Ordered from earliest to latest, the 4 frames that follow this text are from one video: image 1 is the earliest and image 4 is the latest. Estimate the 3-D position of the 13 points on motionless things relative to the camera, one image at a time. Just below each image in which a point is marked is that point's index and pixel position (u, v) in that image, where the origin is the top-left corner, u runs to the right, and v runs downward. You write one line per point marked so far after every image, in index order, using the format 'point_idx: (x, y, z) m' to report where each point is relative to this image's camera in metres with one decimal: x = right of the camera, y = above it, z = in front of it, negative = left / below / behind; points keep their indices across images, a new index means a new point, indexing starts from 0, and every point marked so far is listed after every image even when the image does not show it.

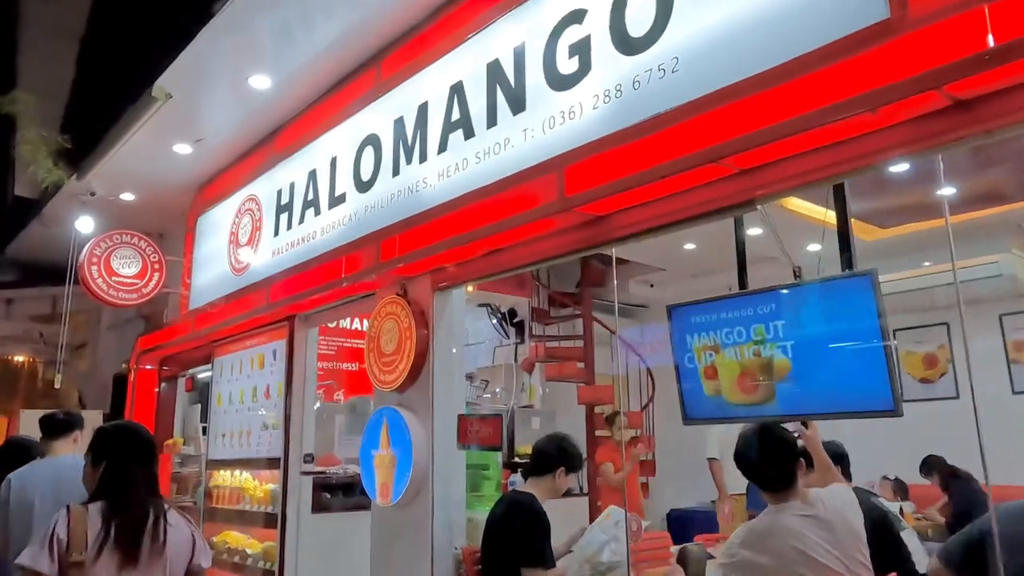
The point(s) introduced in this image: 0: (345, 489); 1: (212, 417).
0: (-0.9, -1.1, +4.2) m
1: (-1.9, -0.8, +4.8) m
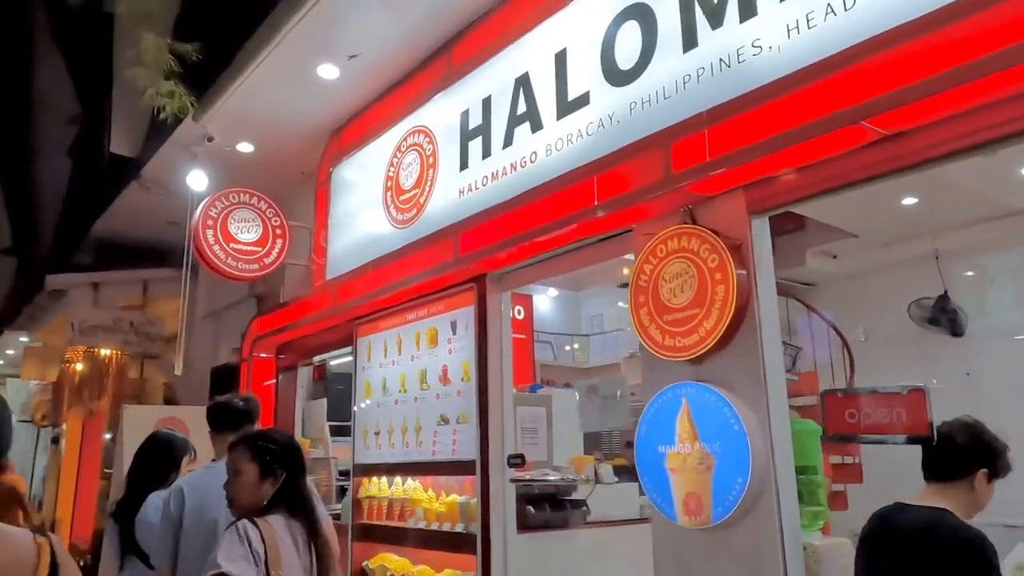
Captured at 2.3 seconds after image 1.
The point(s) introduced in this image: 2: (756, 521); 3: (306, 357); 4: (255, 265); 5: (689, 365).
0: (+0.2, -0.9, +3.2) m
1: (-0.8, -0.6, +3.9) m
2: (+0.7, -0.6, +2.0) m
3: (-1.3, -0.4, +4.7) m
4: (-1.5, +0.1, +4.2) m
5: (+0.5, -0.2, +2.2) m
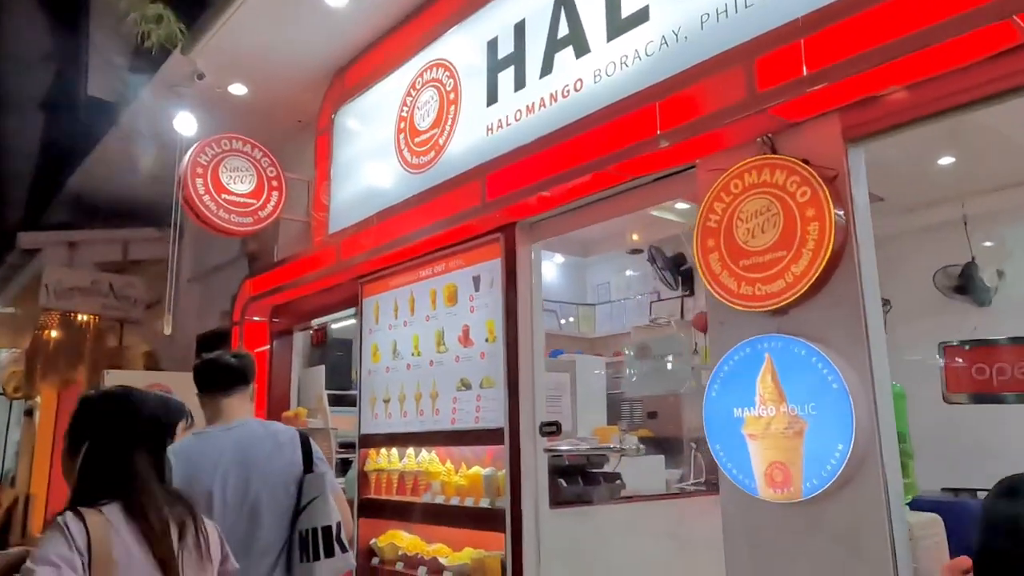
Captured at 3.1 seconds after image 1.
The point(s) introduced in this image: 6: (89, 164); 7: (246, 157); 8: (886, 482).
0: (+0.3, -0.7, +2.9) m
1: (-0.7, -0.4, +3.5) m
2: (+0.8, -0.5, +1.8) m
3: (-1.2, -0.2, +4.3) m
4: (-1.4, +0.4, +3.9) m
5: (+0.7, -0.1, +1.9) m
6: (-2.8, +0.8, +5.0) m
7: (-1.4, +0.7, +3.9) m
8: (+0.9, -0.4, +1.7) m
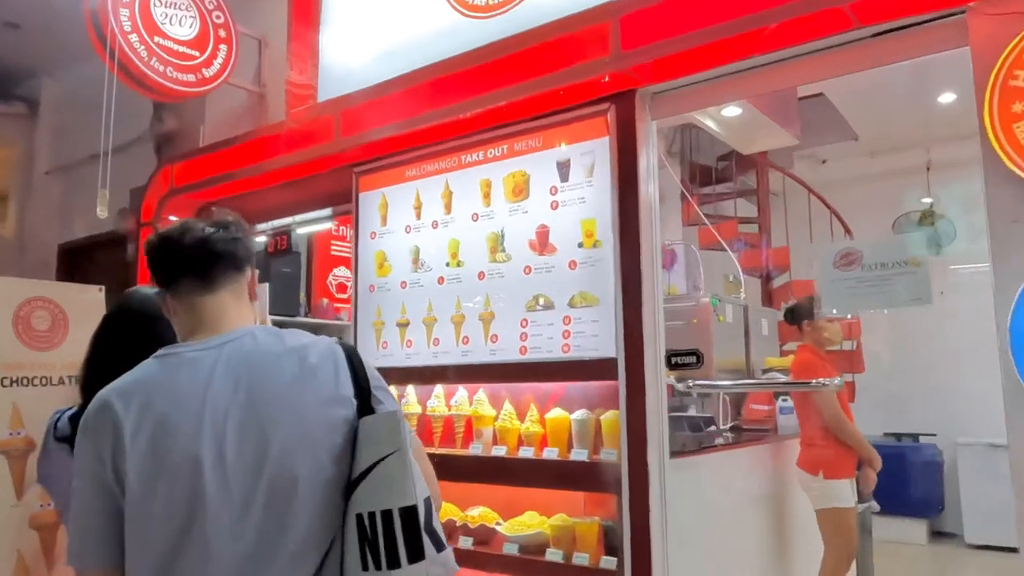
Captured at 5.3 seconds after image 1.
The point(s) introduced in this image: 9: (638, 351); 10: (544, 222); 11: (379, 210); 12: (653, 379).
0: (+0.5, -0.4, +2.3) m
1: (-0.5, 0.0, +2.7) m
2: (+1.3, -0.3, +1.3) m
3: (-1.2, +0.3, +3.3) m
4: (-1.2, +0.8, +2.8) m
5: (+1.2, +0.2, +1.4) m
6: (-2.8, +1.4, +3.5) m
7: (-1.3, +1.1, +2.9) m
8: (+1.4, -0.2, +1.3) m
9: (+0.3, -0.2, +2.1) m
10: (+0.1, +0.2, +2.3) m
11: (-0.5, +0.3, +2.7) m
12: (+0.4, -0.3, +2.1) m
